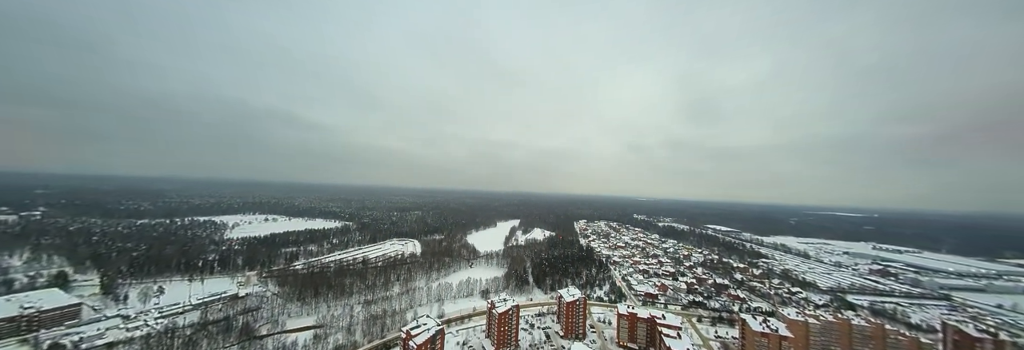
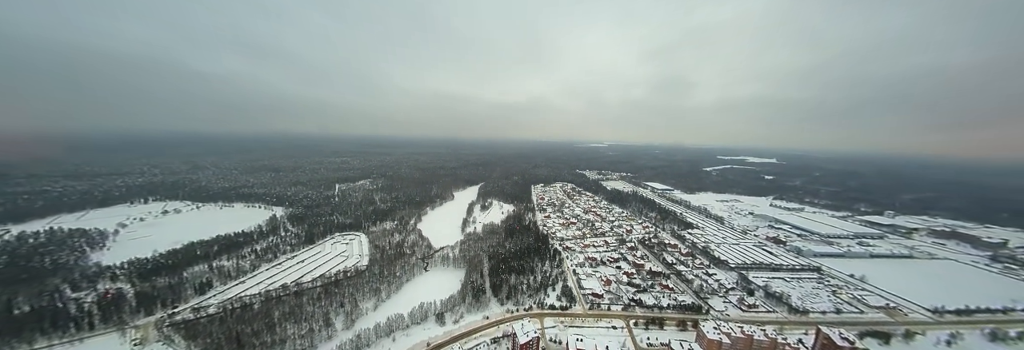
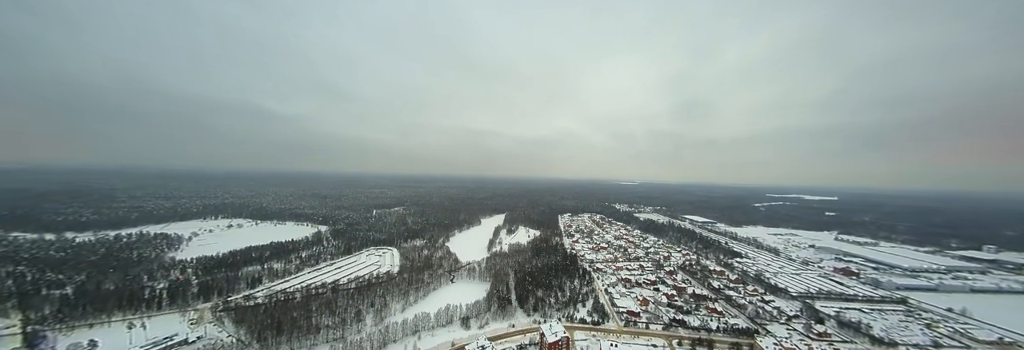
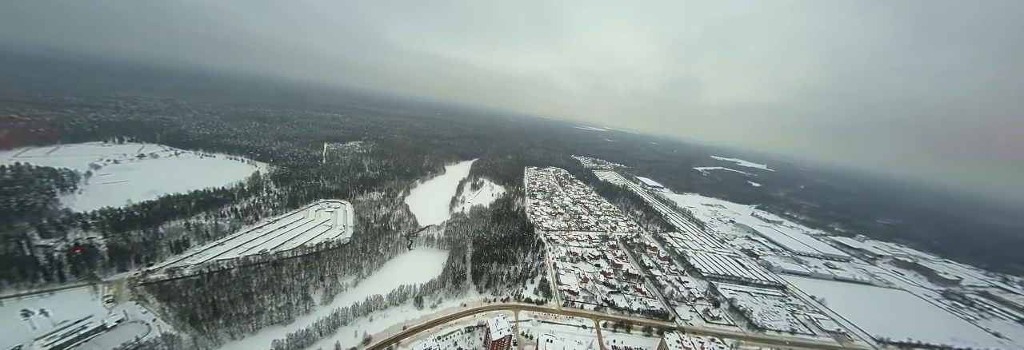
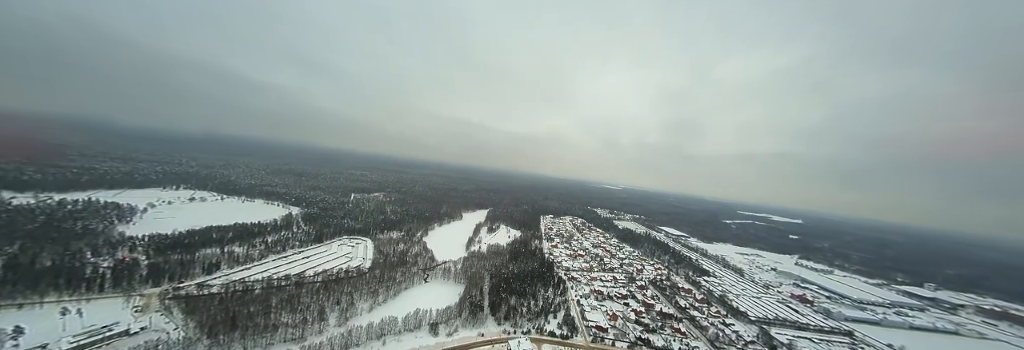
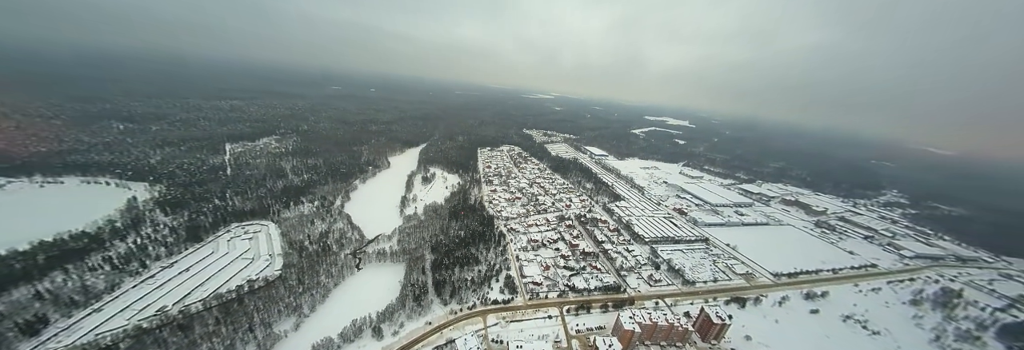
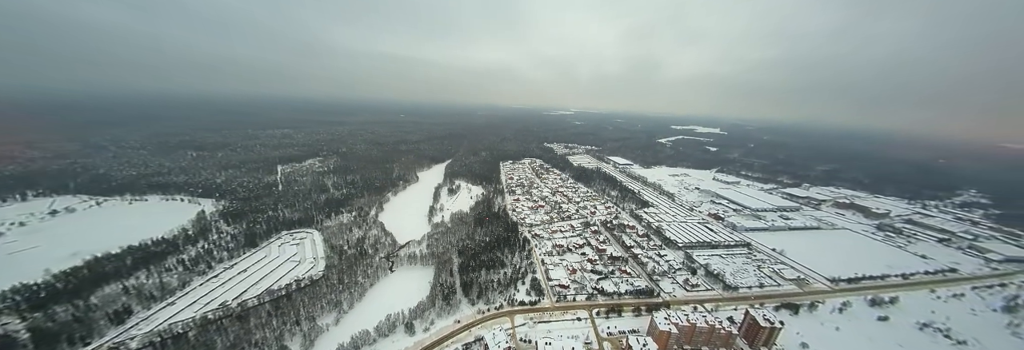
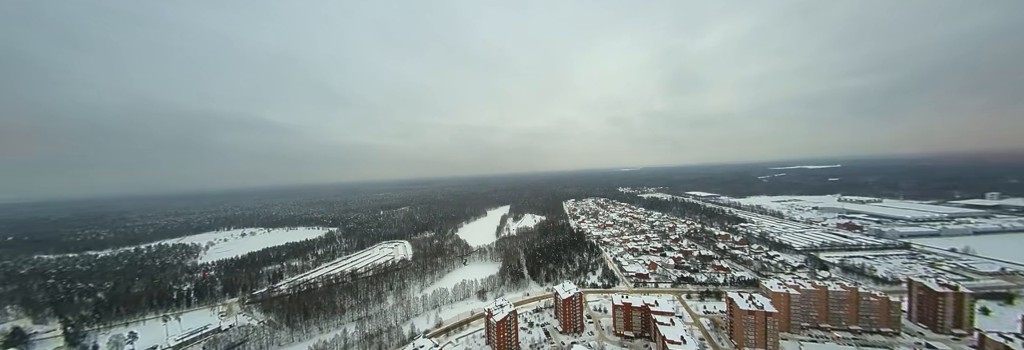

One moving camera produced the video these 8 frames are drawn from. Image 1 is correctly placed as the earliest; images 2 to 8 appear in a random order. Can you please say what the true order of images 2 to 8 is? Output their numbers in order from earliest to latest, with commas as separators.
8, 3, 5, 2, 4, 7, 6
